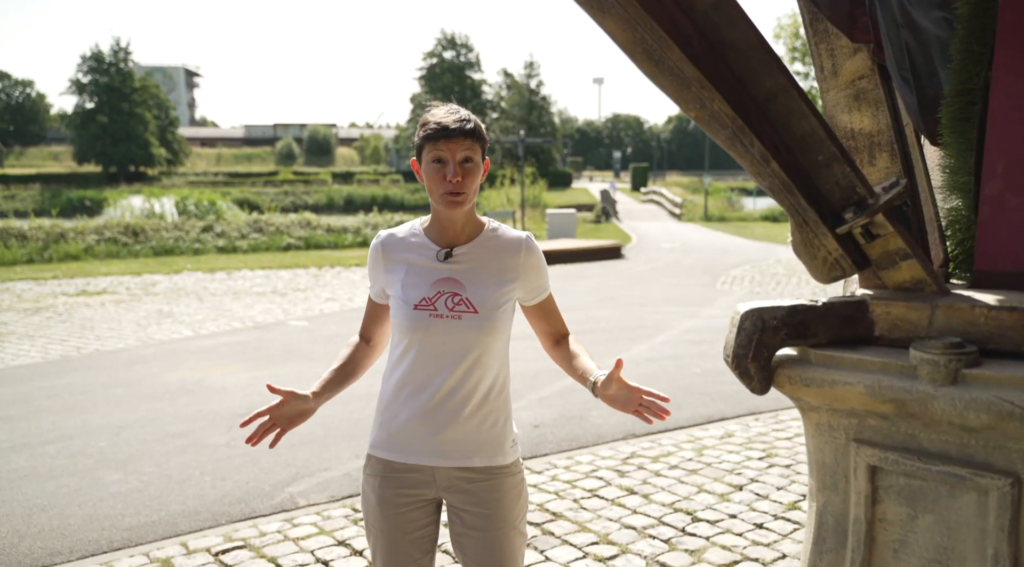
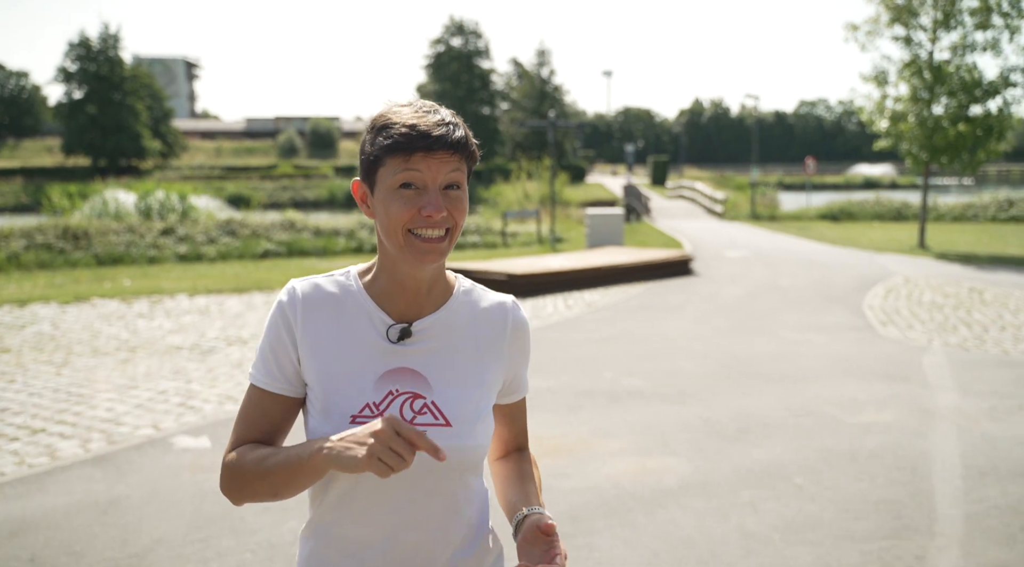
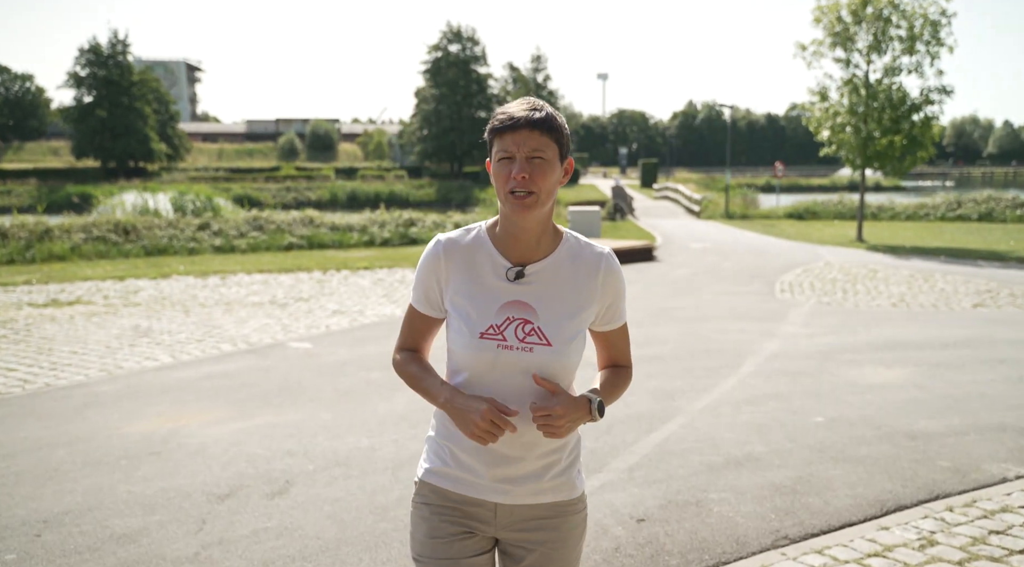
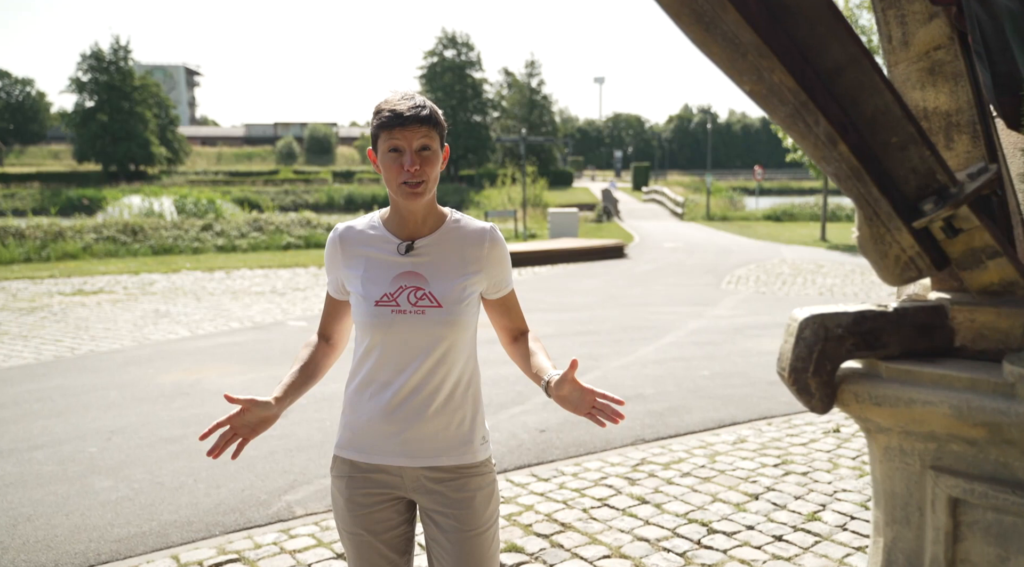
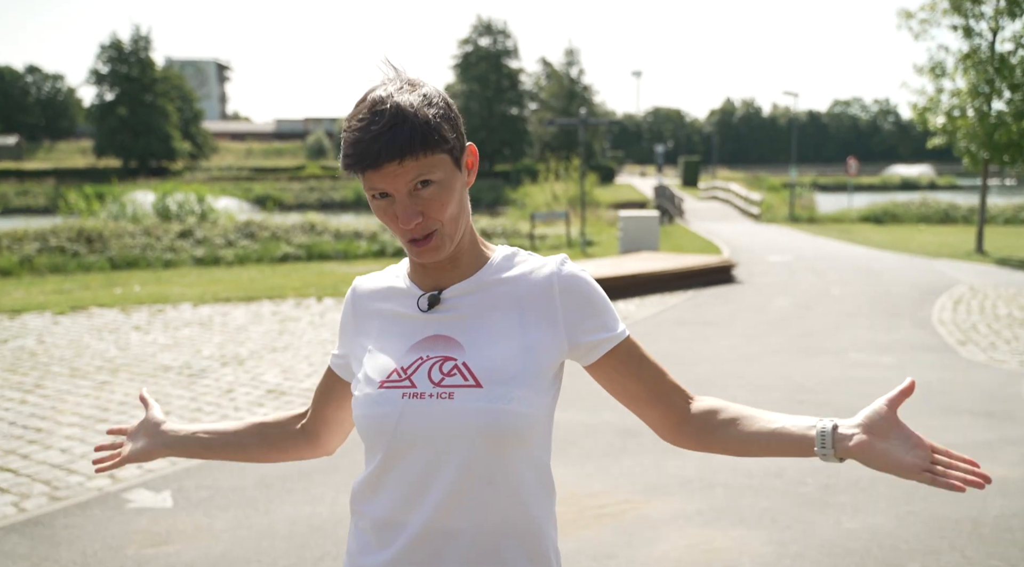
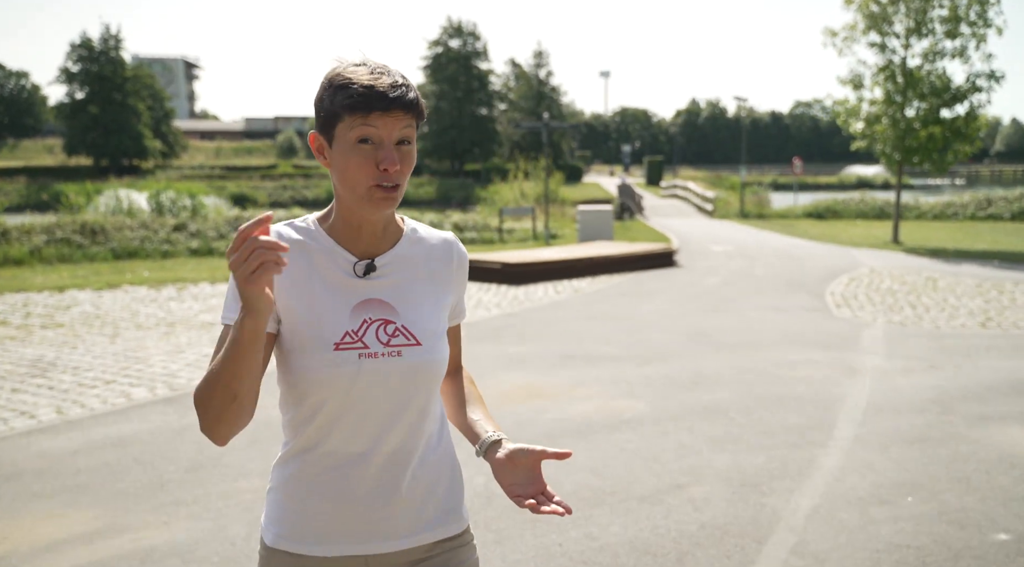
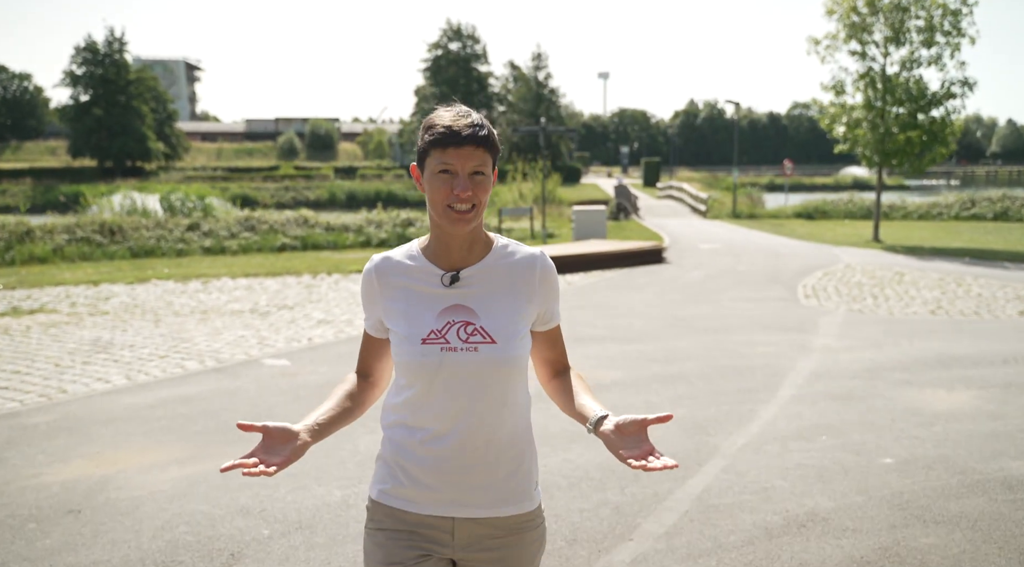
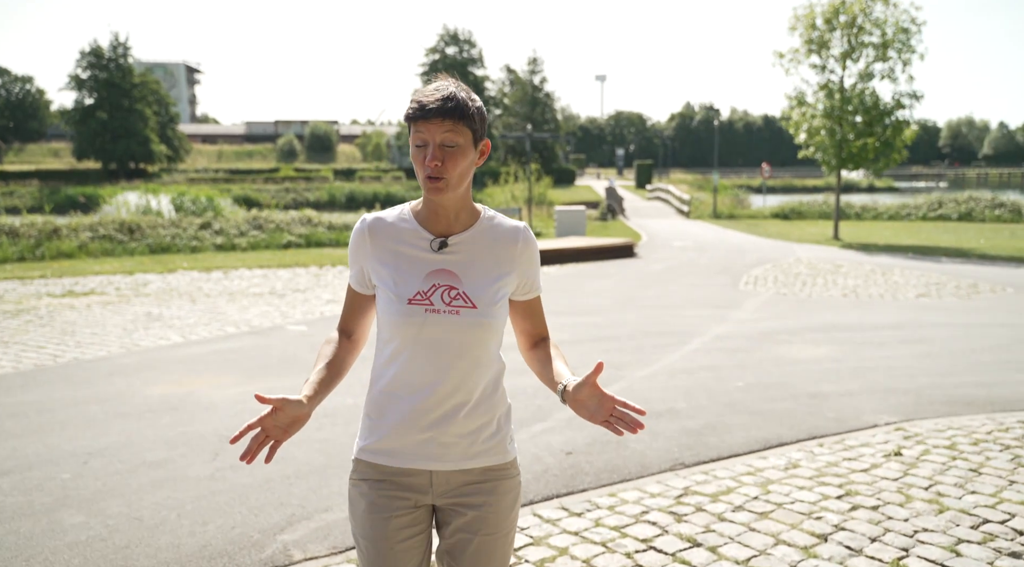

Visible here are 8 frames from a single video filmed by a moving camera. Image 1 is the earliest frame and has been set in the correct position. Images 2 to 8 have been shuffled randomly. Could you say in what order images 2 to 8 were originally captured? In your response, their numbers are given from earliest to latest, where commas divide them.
4, 8, 3, 7, 6, 2, 5
